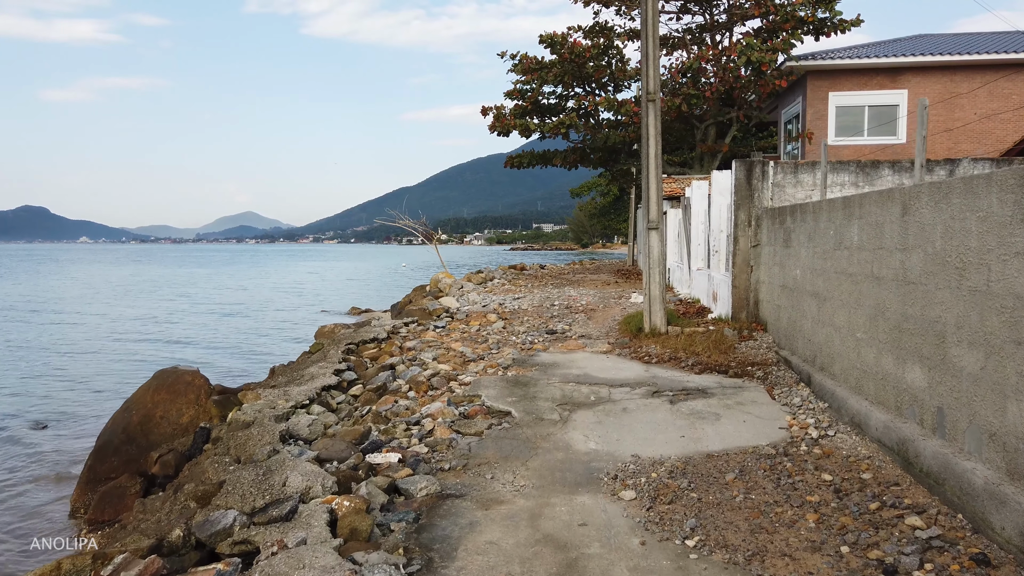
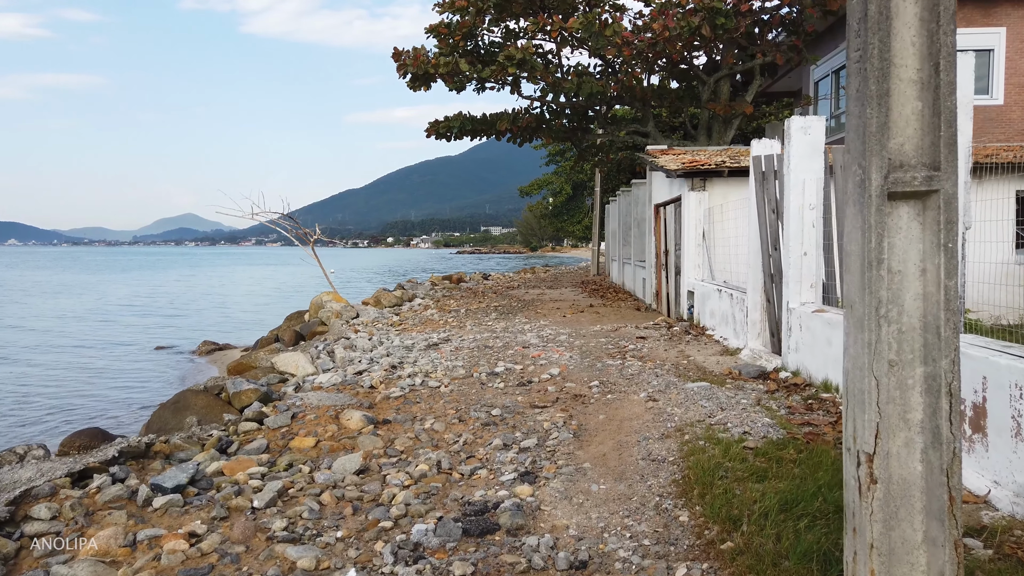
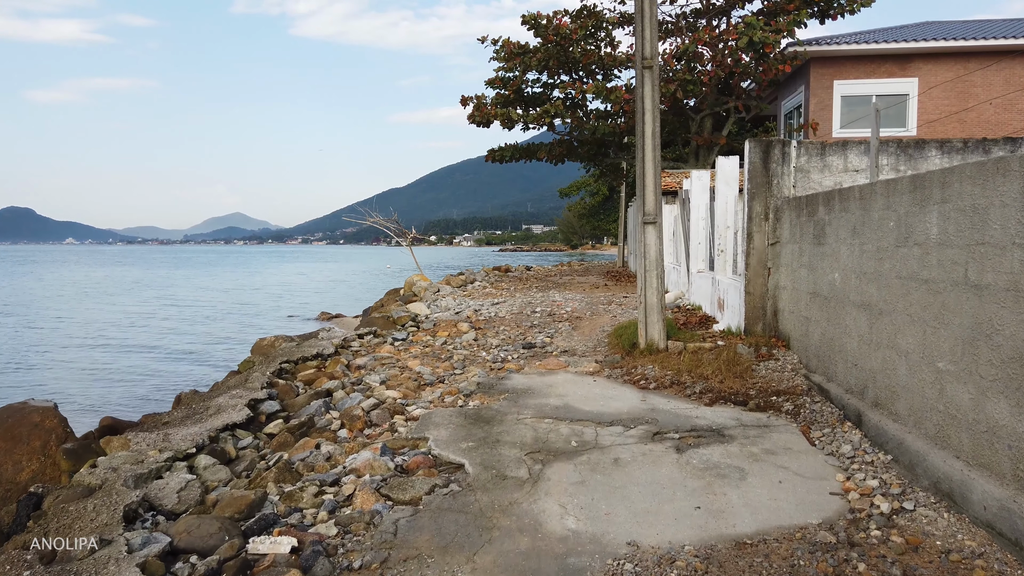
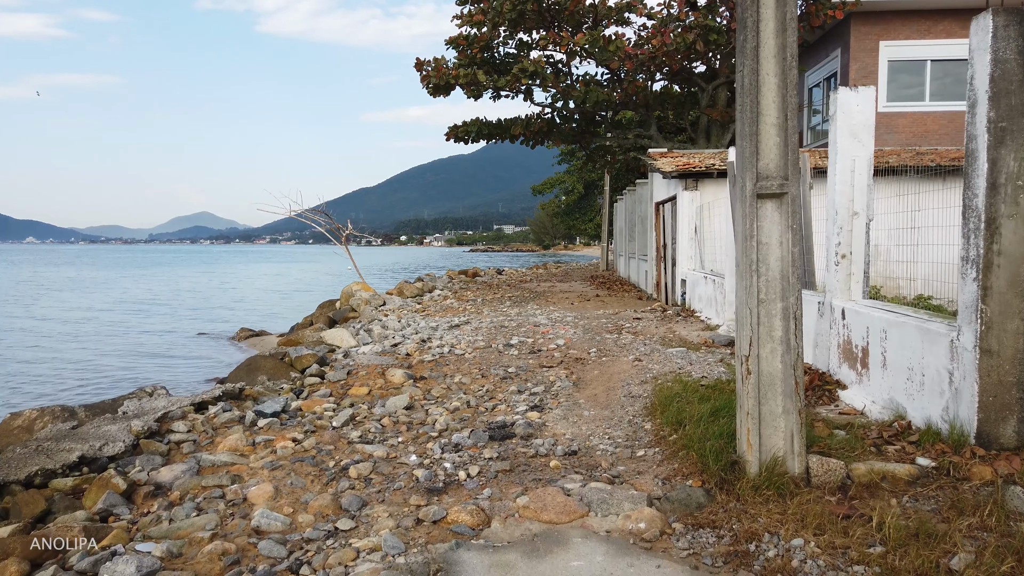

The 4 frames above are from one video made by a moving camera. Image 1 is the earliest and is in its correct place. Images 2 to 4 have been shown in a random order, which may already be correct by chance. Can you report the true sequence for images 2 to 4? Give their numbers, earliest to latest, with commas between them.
3, 4, 2
